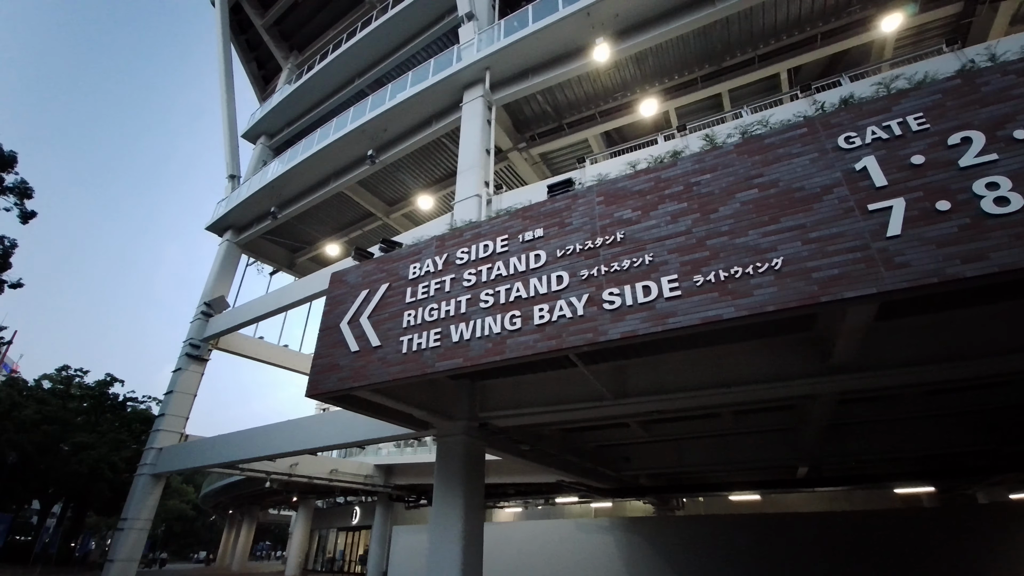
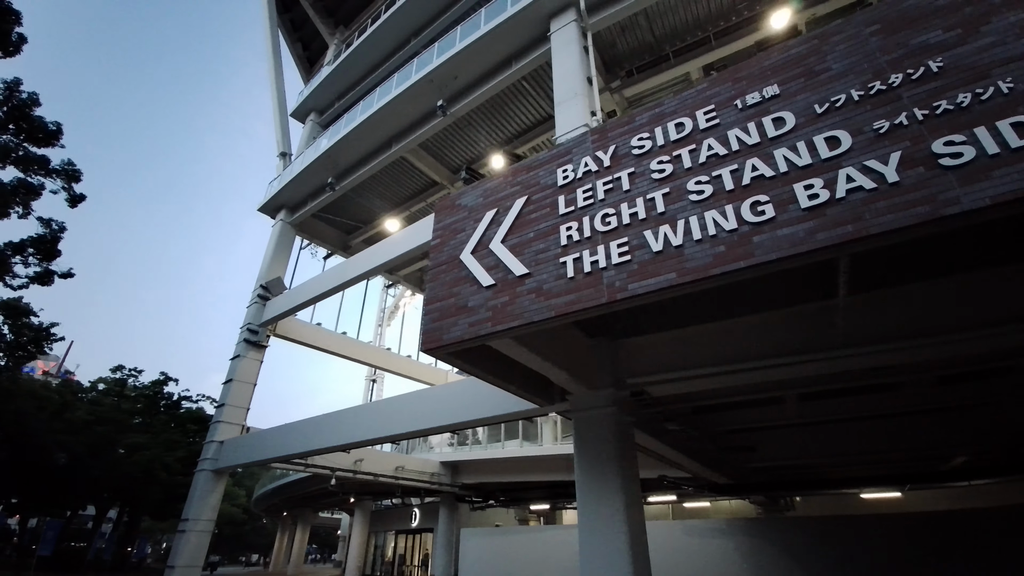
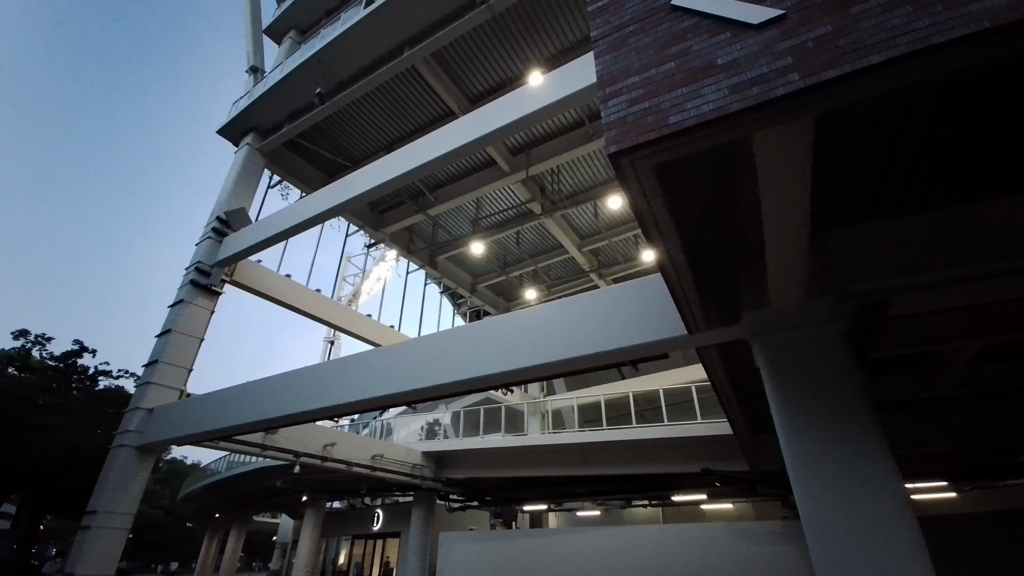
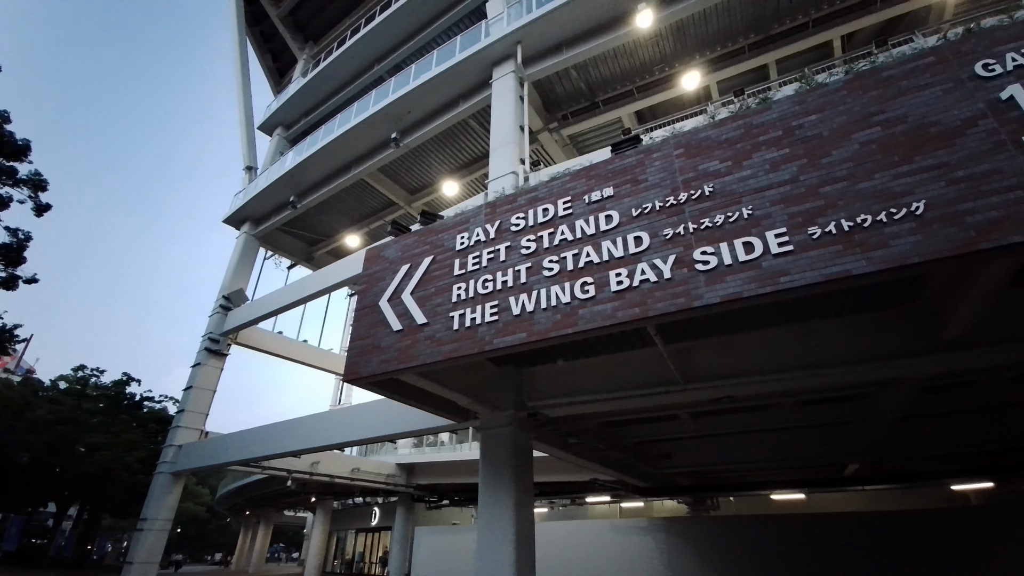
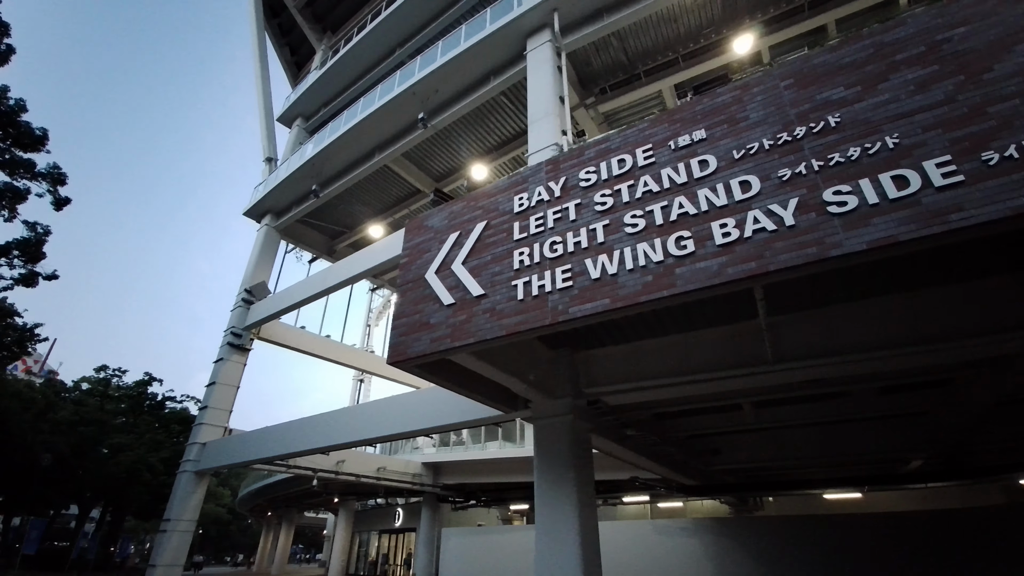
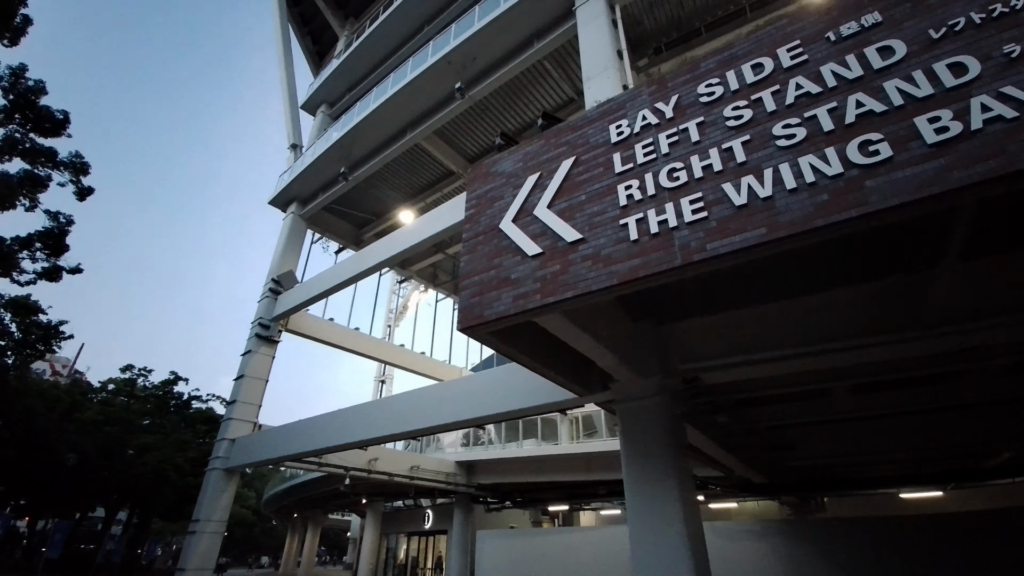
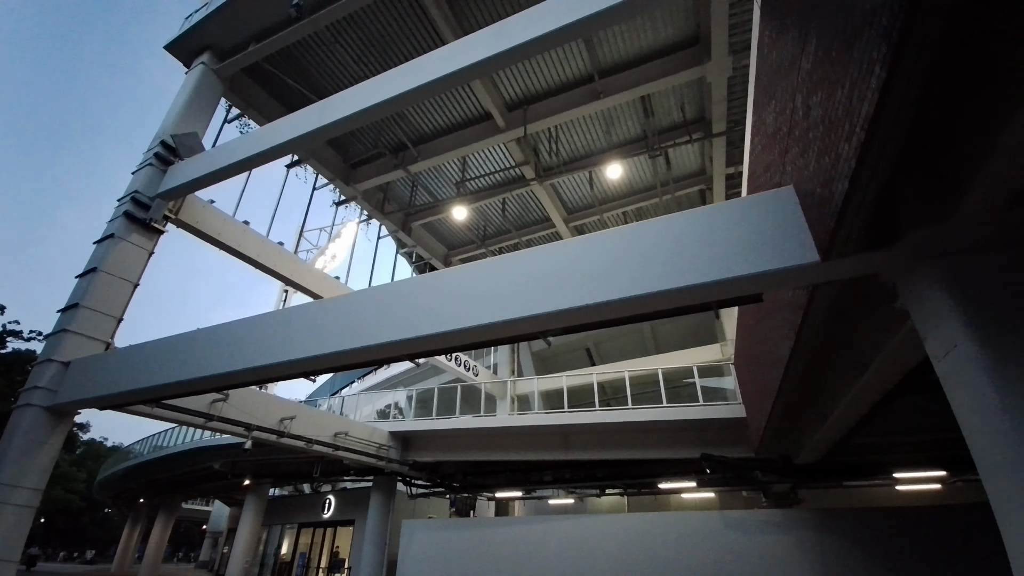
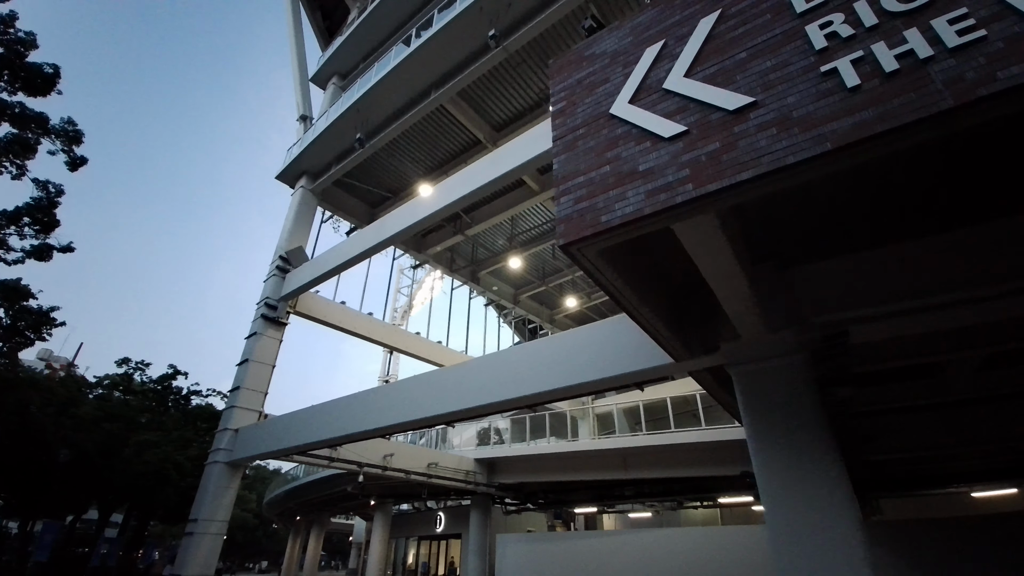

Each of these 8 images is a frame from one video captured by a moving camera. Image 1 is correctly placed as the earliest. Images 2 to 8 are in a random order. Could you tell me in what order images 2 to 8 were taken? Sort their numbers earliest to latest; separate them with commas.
4, 5, 2, 6, 8, 3, 7
